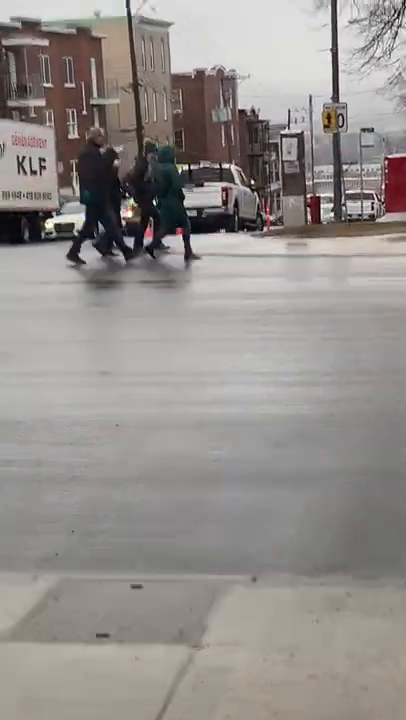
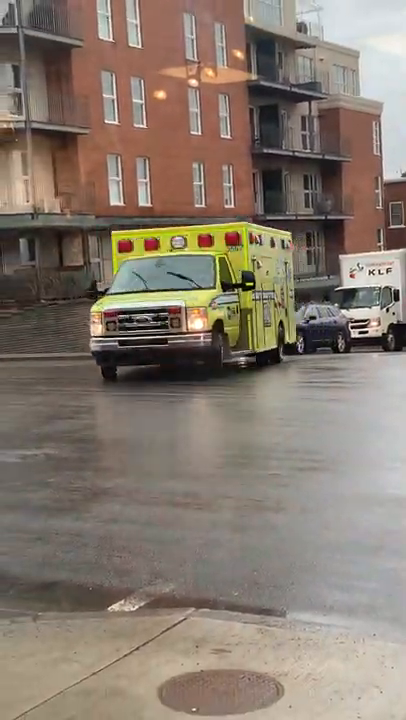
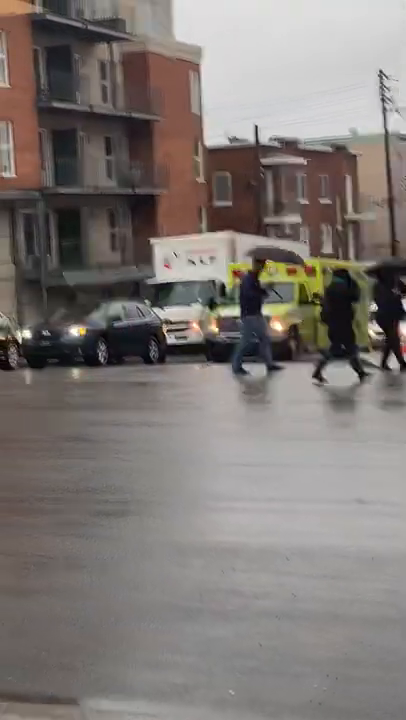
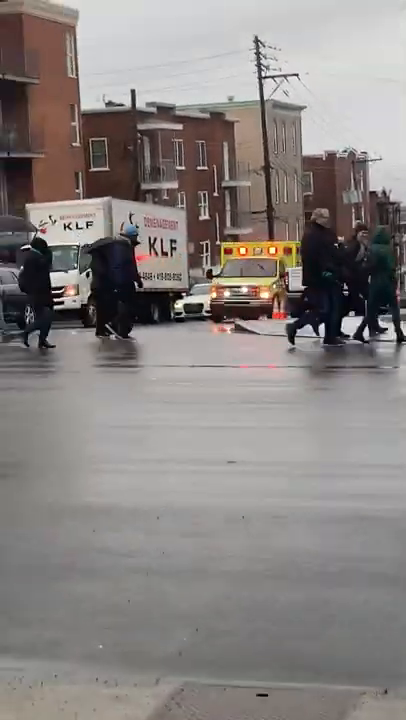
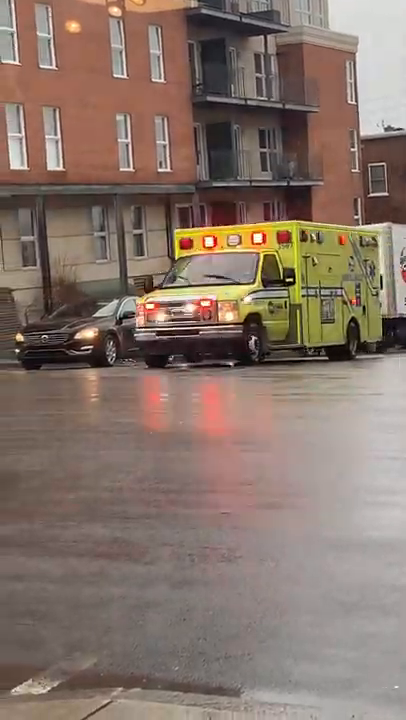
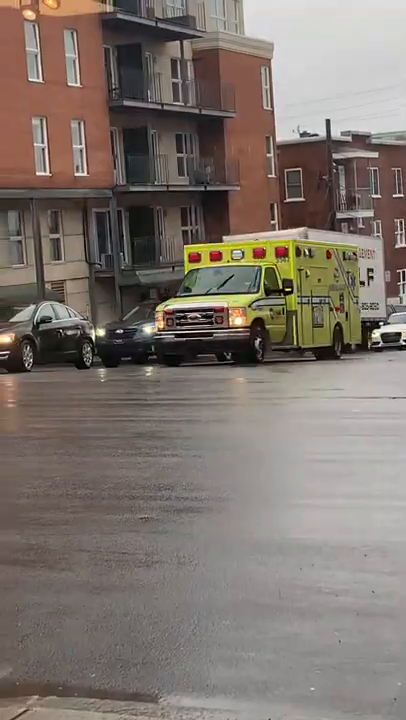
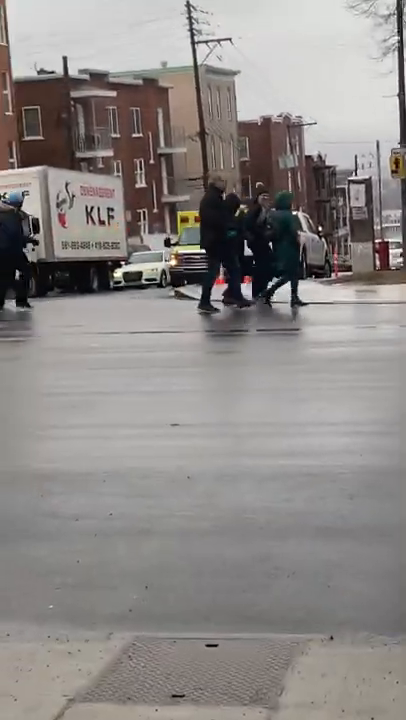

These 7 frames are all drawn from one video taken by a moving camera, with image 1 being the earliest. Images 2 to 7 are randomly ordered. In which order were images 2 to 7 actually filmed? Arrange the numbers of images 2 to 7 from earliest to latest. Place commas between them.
7, 4, 3, 6, 5, 2
